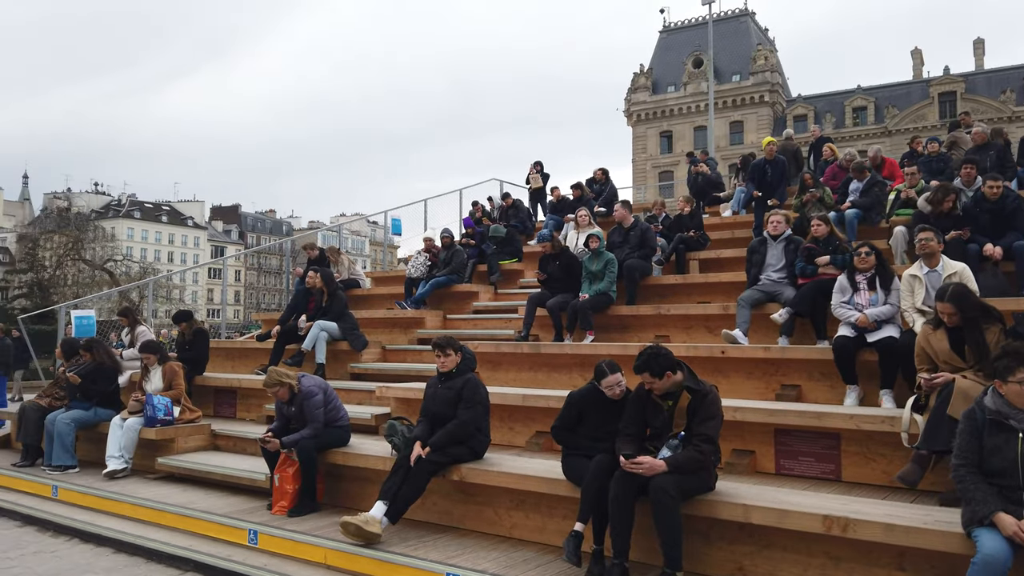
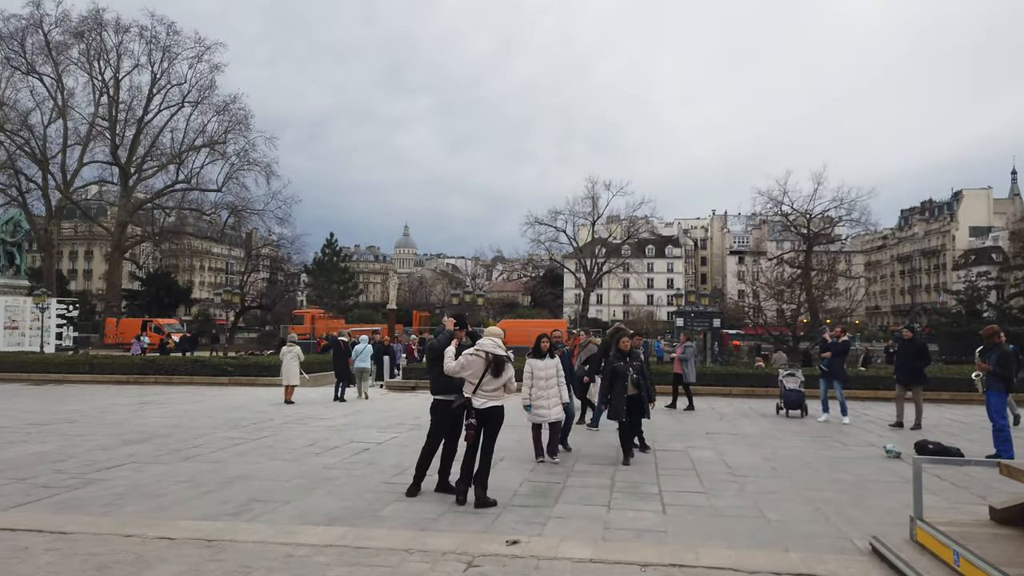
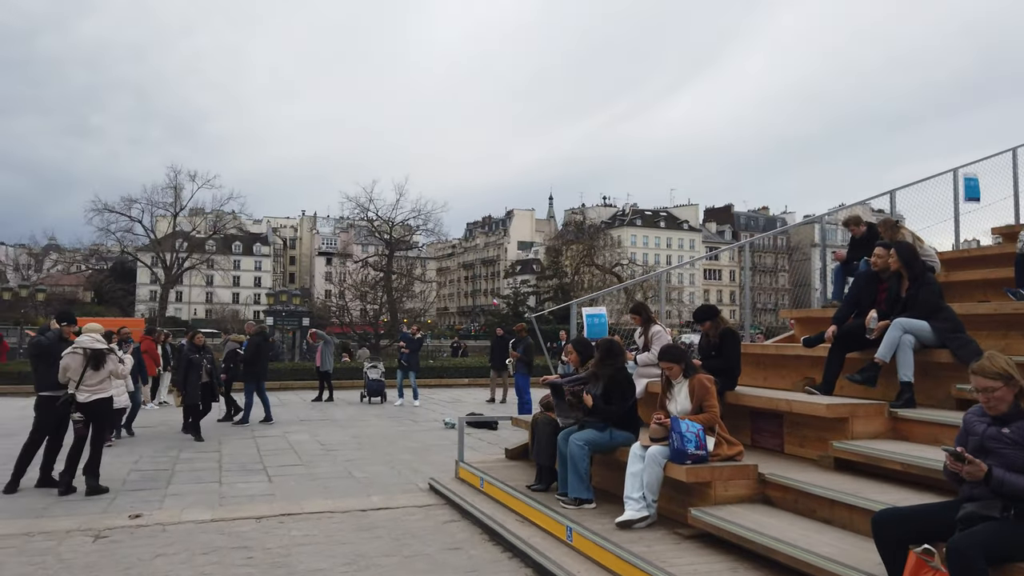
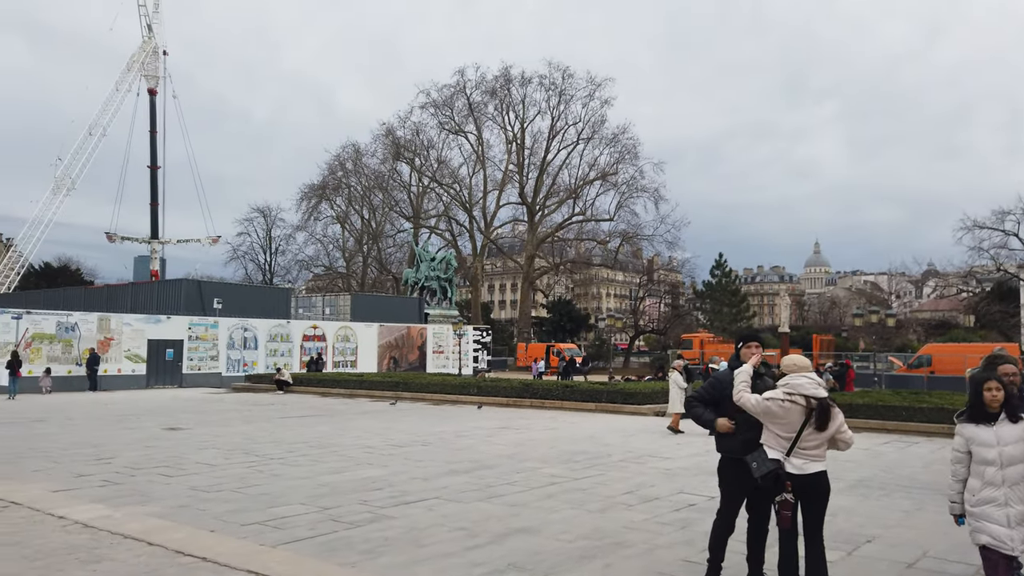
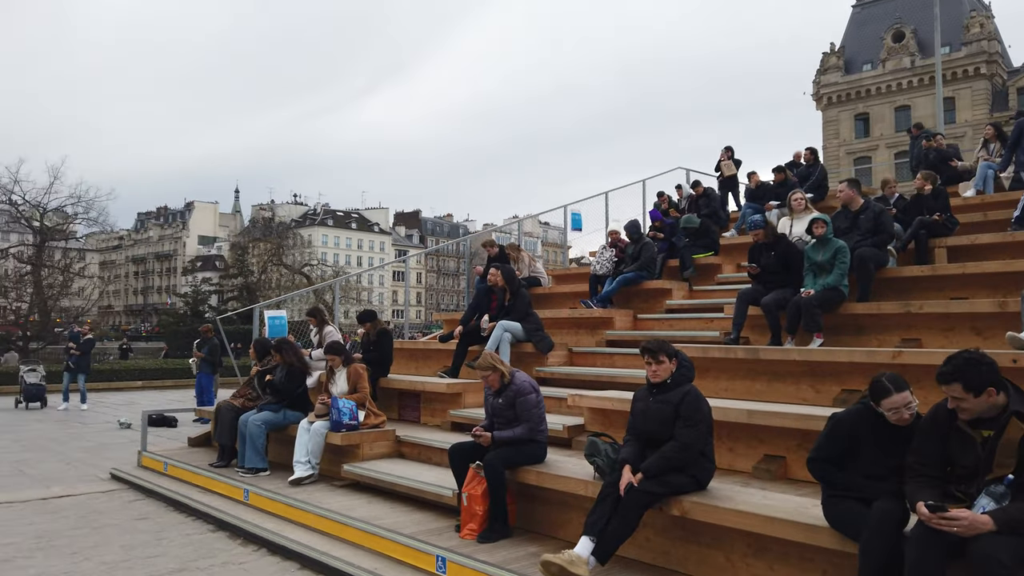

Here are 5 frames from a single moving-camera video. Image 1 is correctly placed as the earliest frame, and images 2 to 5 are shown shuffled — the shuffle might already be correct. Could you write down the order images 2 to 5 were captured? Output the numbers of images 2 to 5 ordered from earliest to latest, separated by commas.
5, 3, 2, 4
